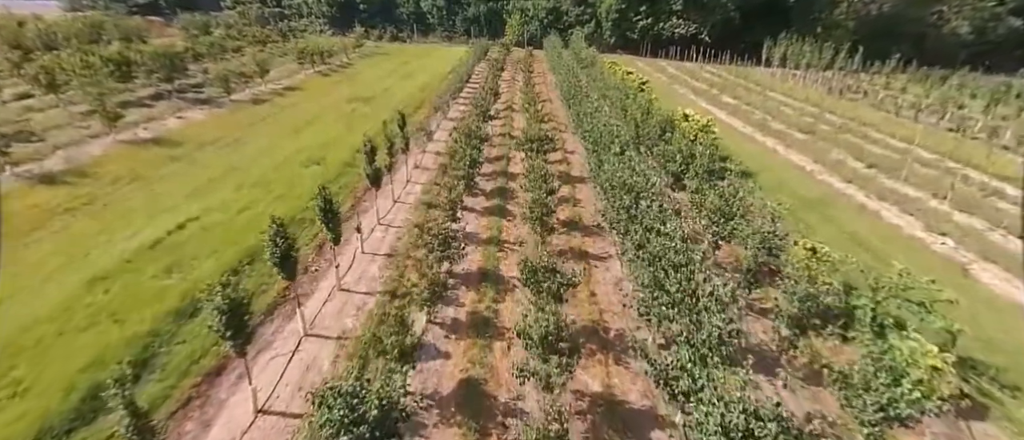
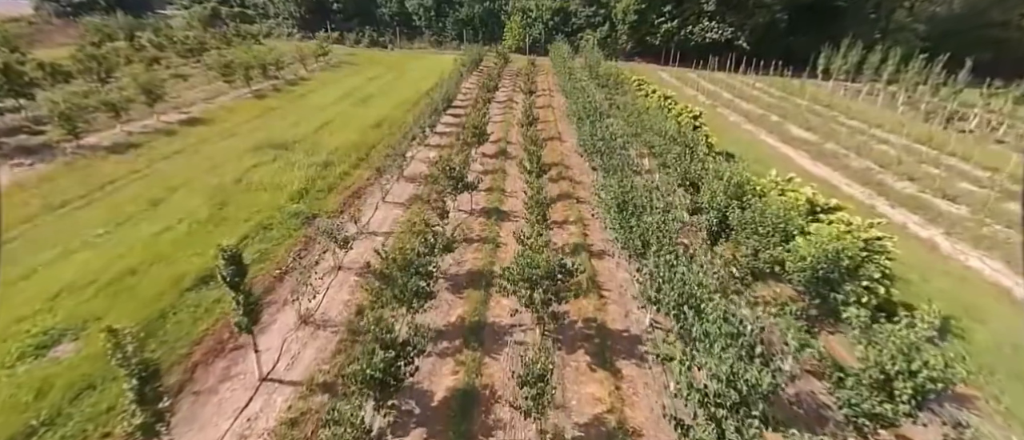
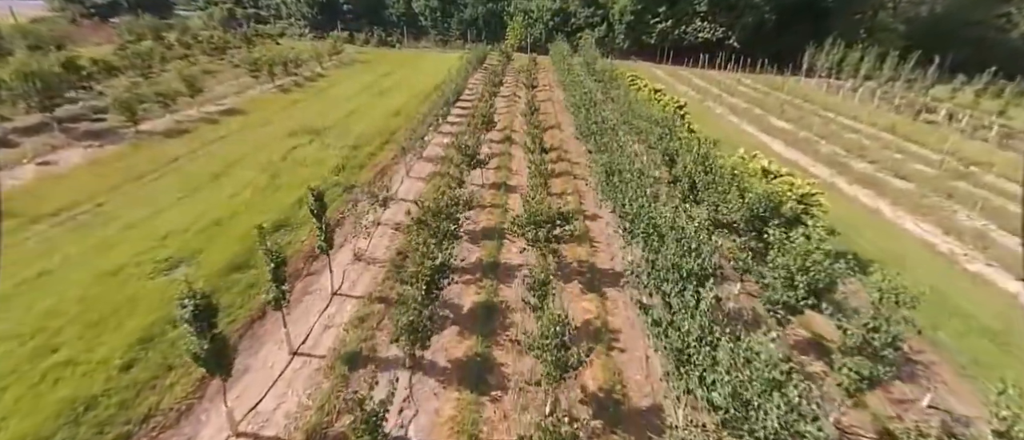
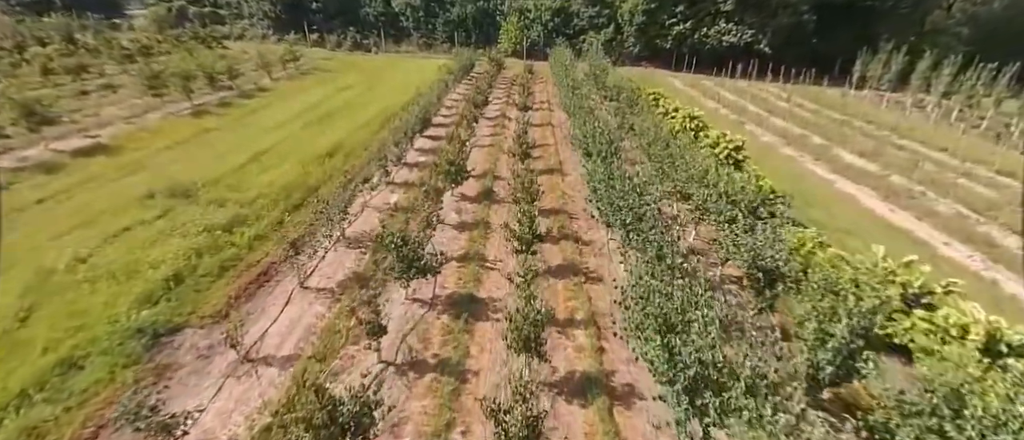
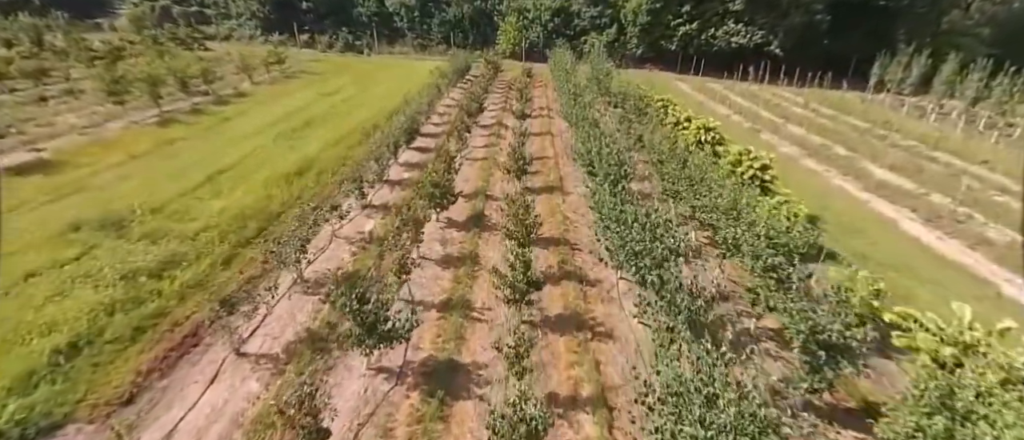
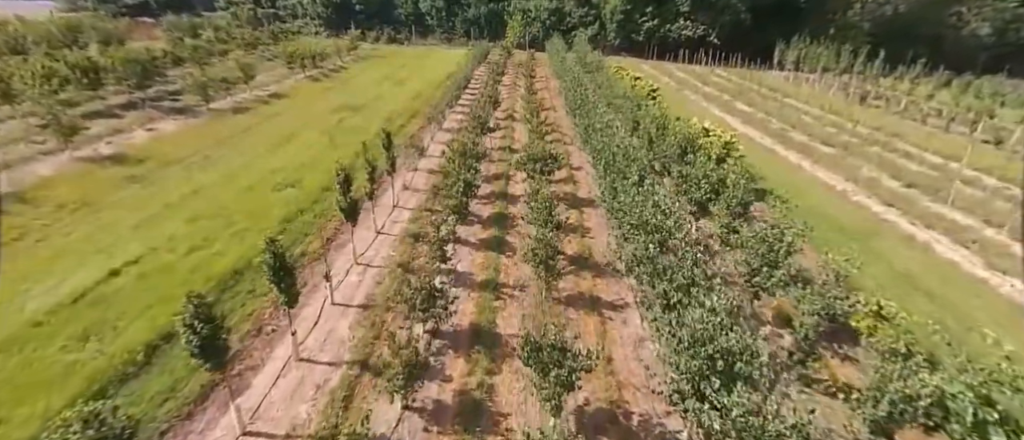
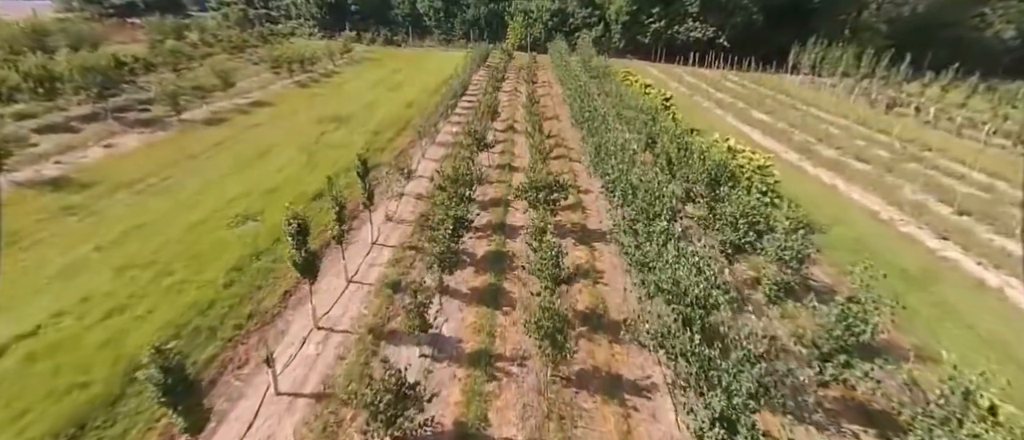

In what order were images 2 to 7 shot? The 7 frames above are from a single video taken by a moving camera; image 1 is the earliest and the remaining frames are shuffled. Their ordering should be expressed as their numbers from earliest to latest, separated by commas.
6, 7, 3, 2, 4, 5
